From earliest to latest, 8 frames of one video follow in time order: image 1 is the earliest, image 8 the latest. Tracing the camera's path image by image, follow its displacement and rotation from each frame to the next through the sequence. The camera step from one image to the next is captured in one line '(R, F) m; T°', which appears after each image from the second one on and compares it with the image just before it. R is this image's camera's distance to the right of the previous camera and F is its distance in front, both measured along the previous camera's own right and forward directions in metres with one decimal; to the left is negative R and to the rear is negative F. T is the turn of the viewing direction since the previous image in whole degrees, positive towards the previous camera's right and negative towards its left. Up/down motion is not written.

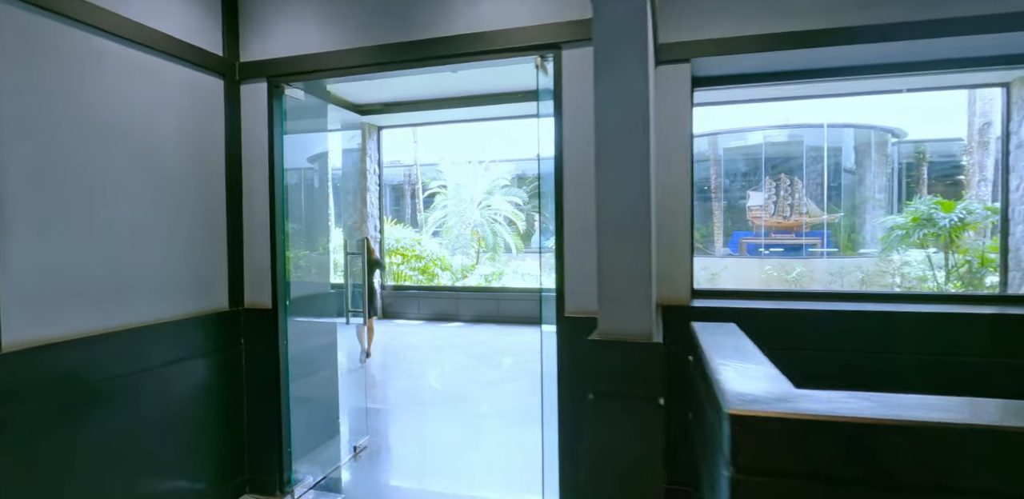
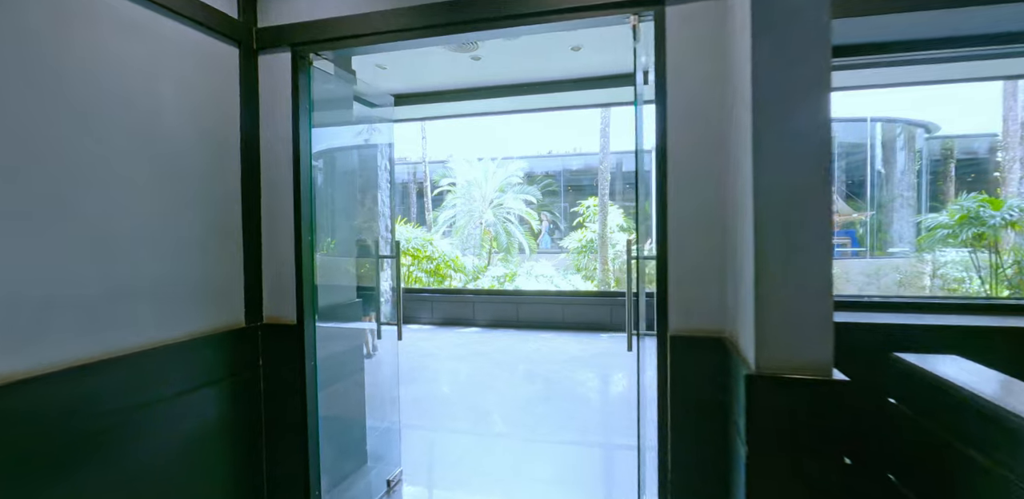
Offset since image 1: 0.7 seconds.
(-0.3, +0.4) m; 0°
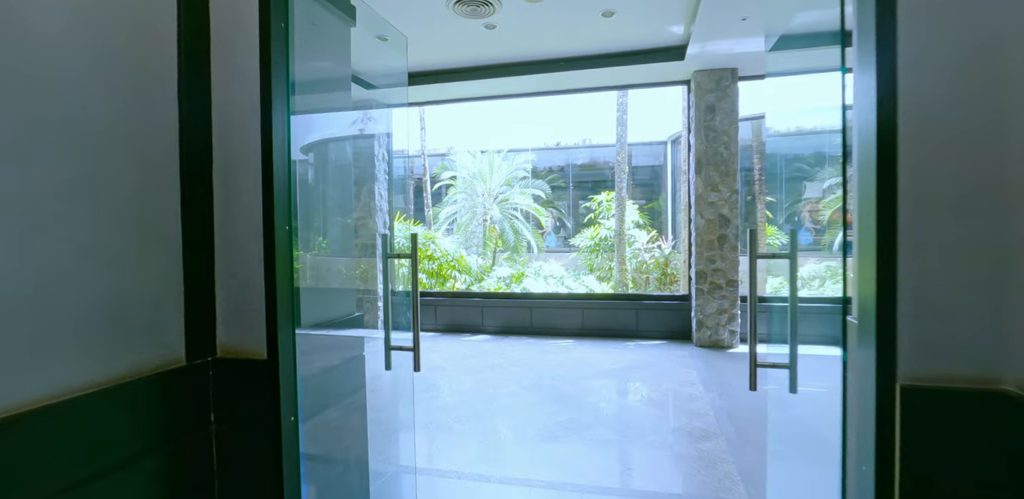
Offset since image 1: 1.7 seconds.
(-0.2, +0.6) m; +1°
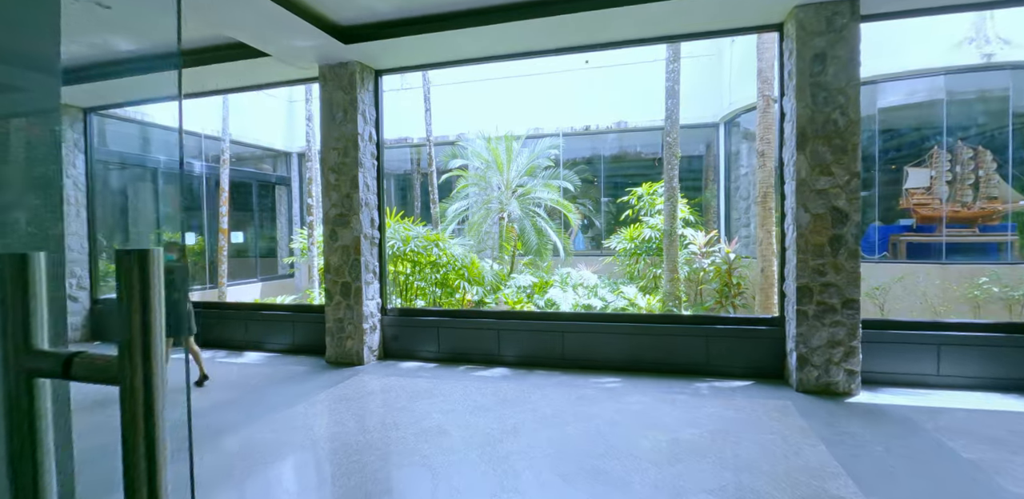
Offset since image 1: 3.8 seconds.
(-0.1, +1.3) m; -2°
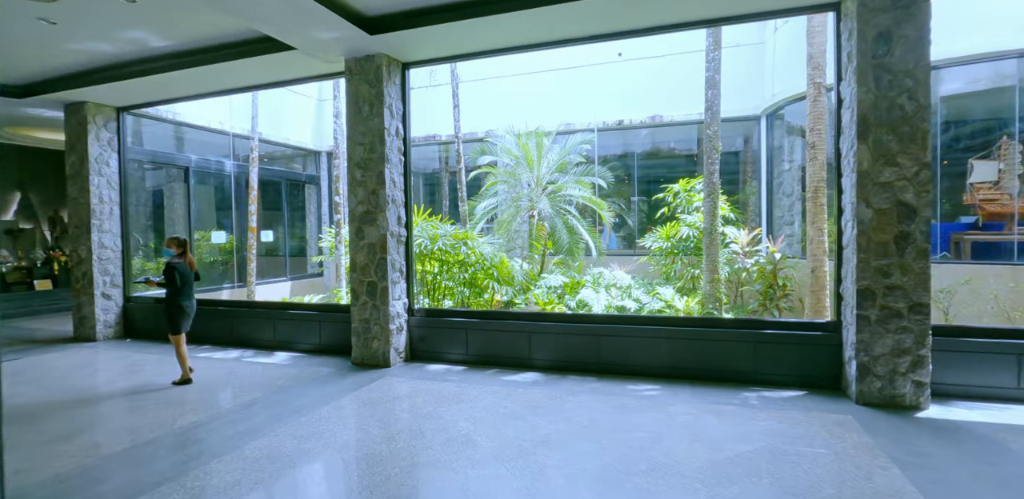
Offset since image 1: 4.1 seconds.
(0.0, +0.2) m; -3°
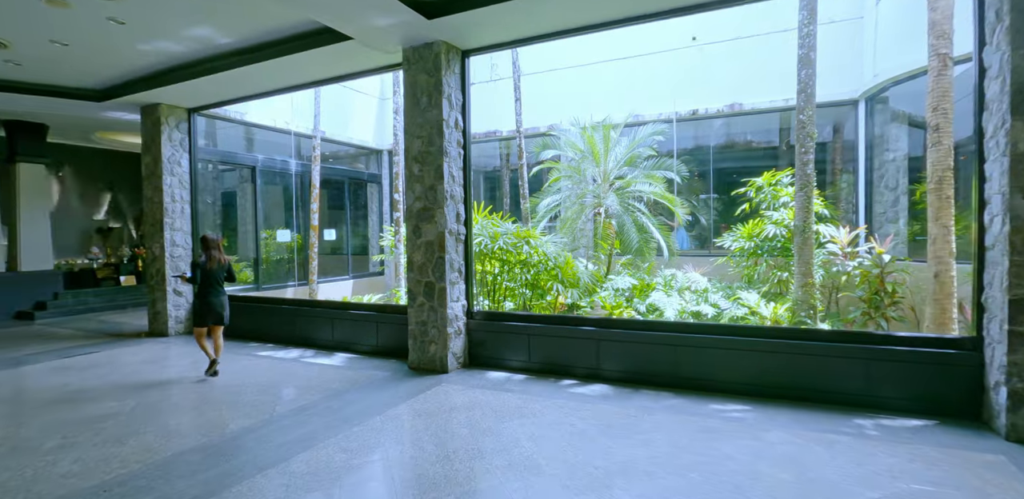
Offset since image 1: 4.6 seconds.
(-0.1, +0.3) m; -7°
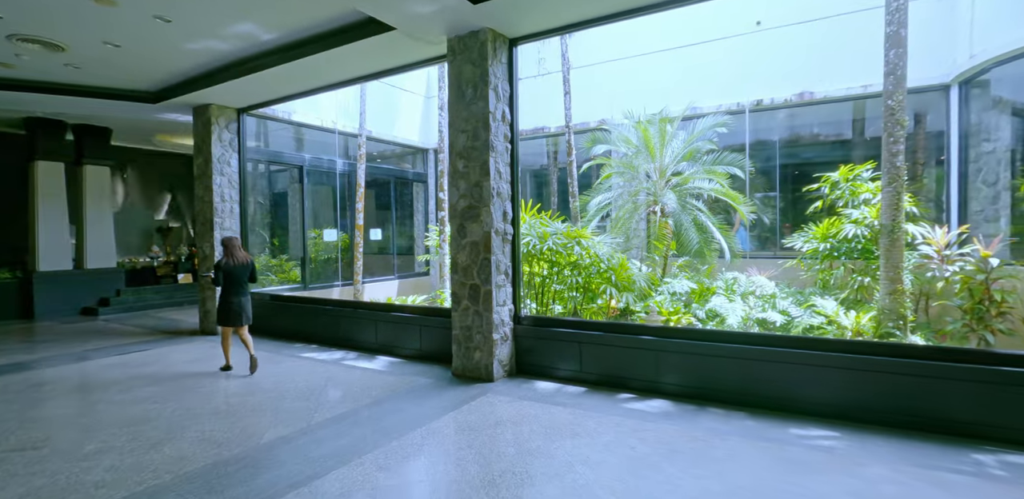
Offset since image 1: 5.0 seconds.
(0.0, +0.3) m; -5°
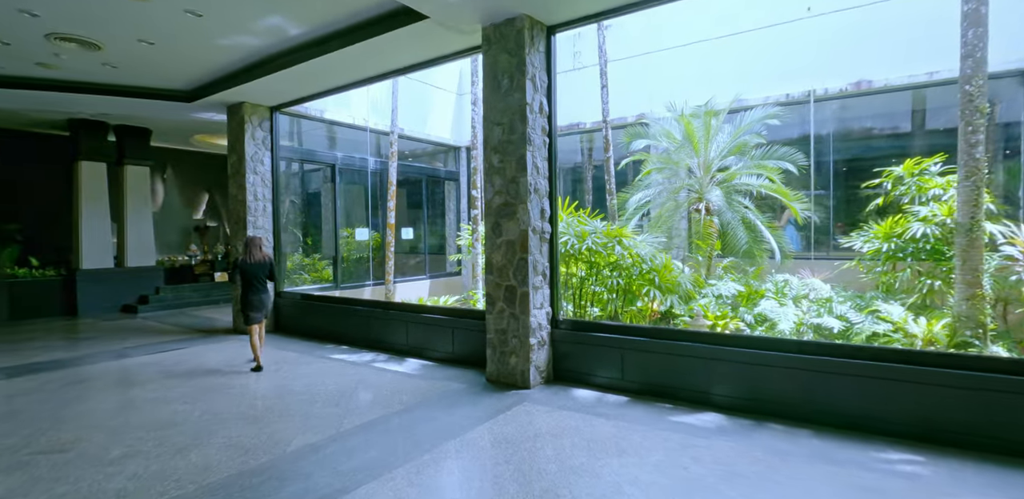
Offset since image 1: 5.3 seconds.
(-0.1, +0.2) m; -3°
